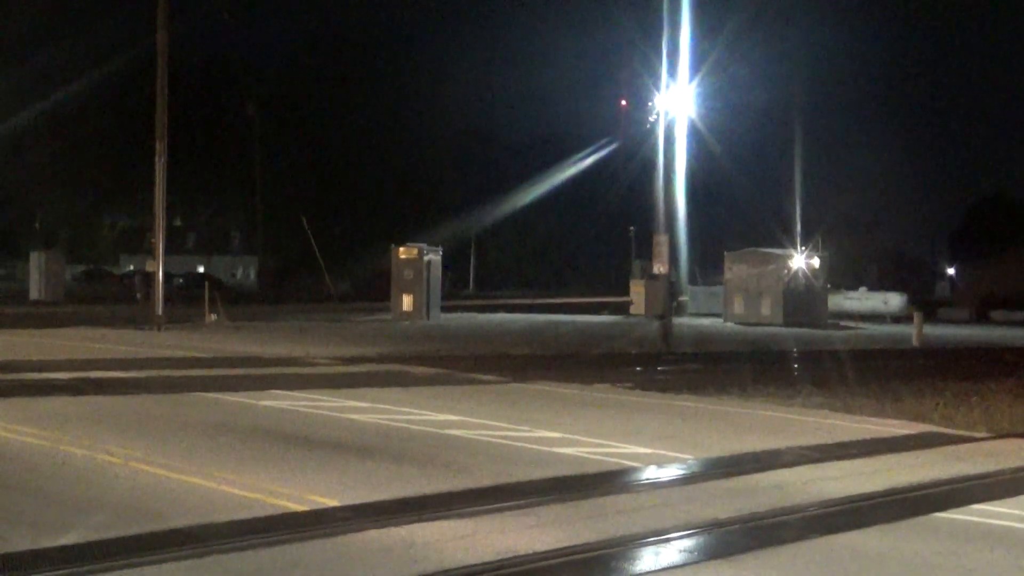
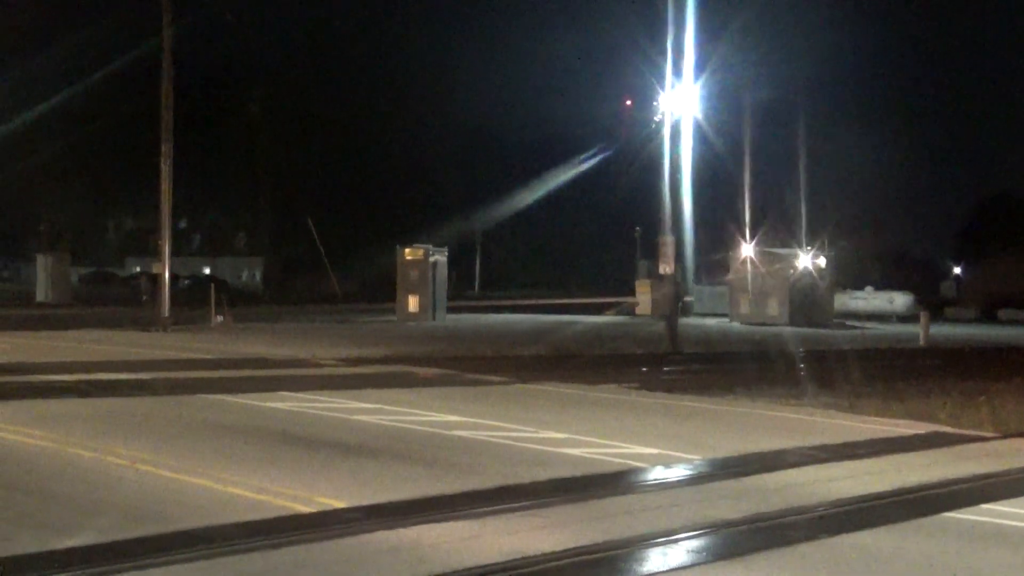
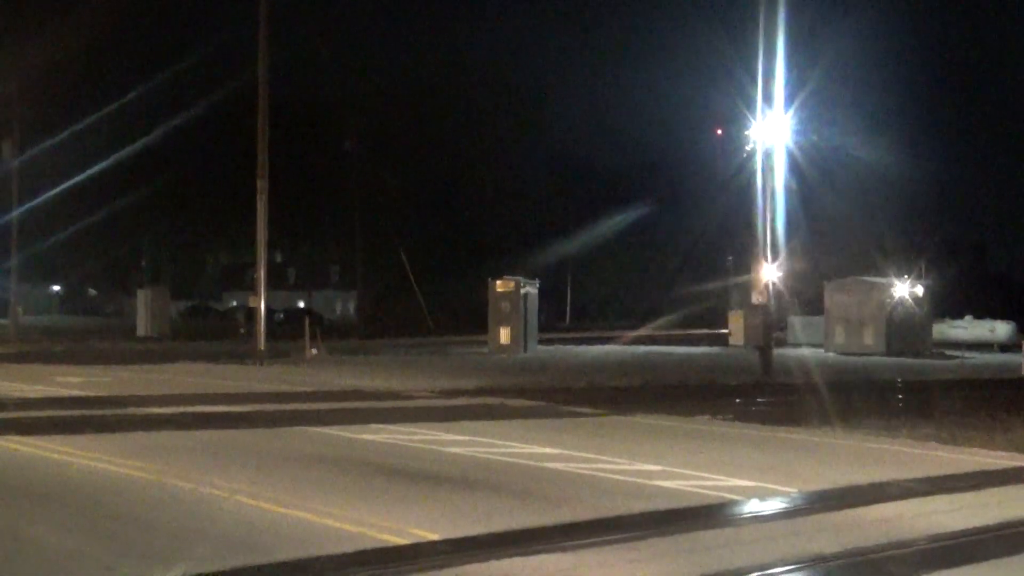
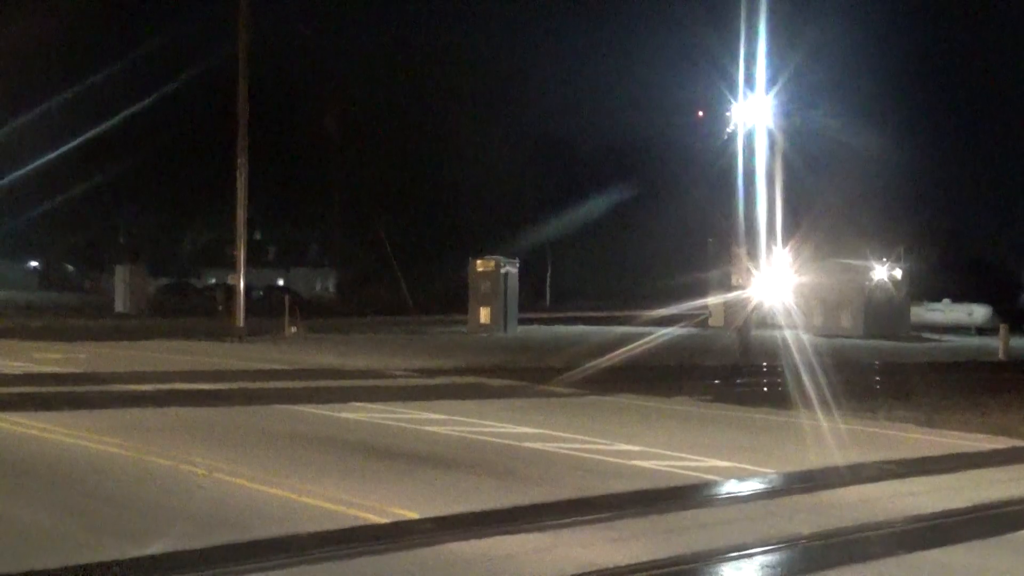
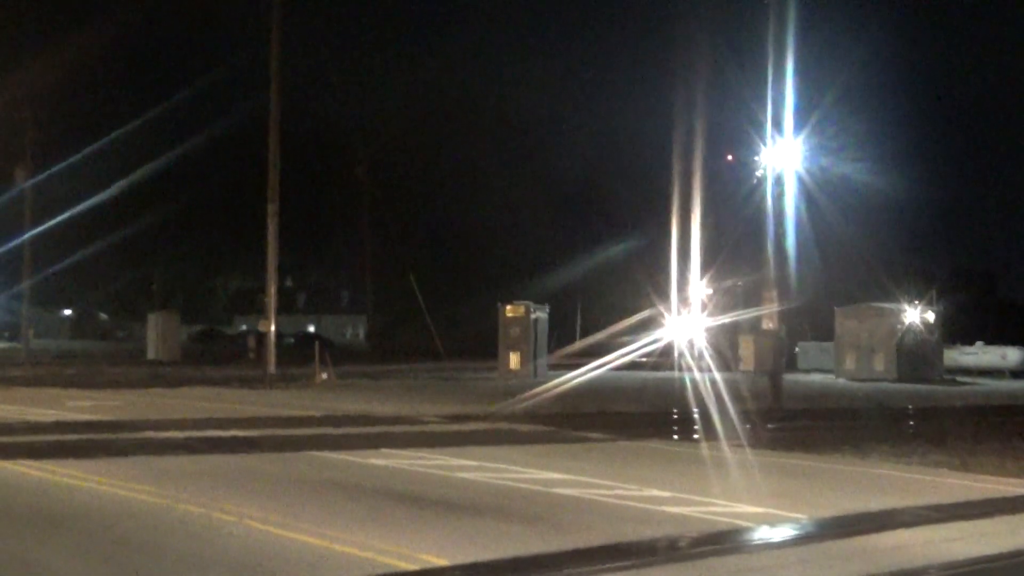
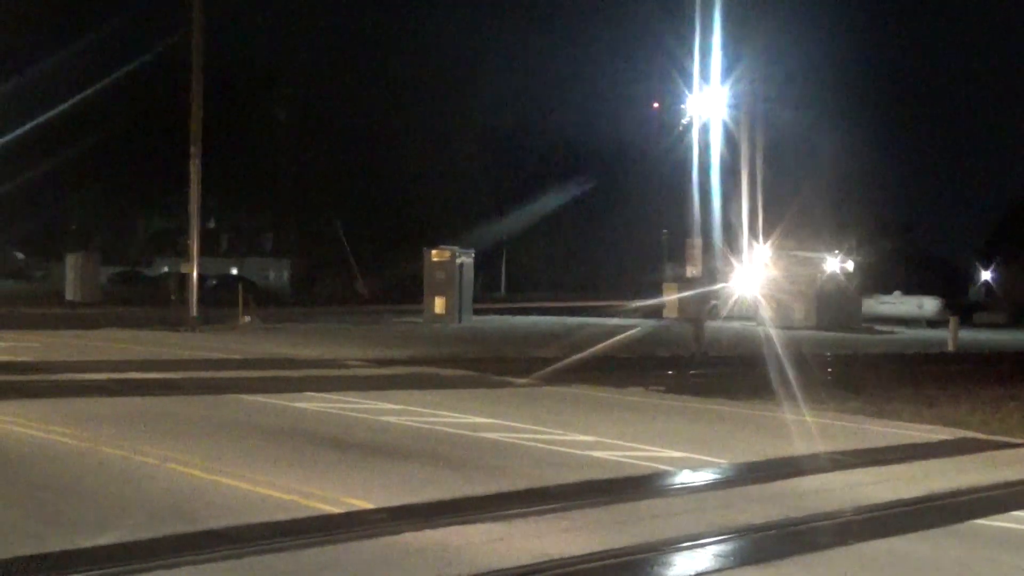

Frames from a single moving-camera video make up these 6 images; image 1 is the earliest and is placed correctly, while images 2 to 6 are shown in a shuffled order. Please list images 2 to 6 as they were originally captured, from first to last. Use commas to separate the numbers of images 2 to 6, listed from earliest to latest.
2, 6, 4, 3, 5
